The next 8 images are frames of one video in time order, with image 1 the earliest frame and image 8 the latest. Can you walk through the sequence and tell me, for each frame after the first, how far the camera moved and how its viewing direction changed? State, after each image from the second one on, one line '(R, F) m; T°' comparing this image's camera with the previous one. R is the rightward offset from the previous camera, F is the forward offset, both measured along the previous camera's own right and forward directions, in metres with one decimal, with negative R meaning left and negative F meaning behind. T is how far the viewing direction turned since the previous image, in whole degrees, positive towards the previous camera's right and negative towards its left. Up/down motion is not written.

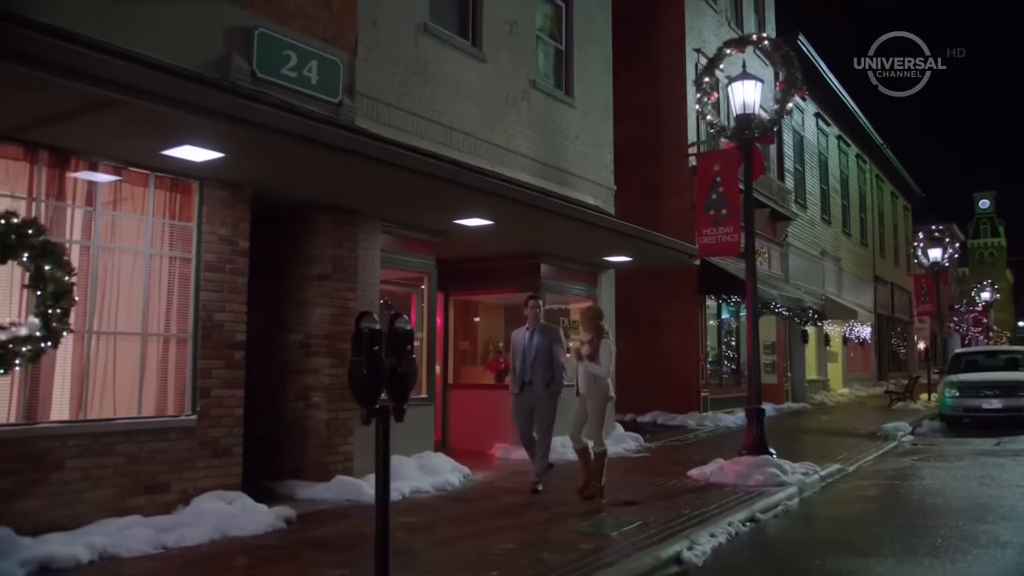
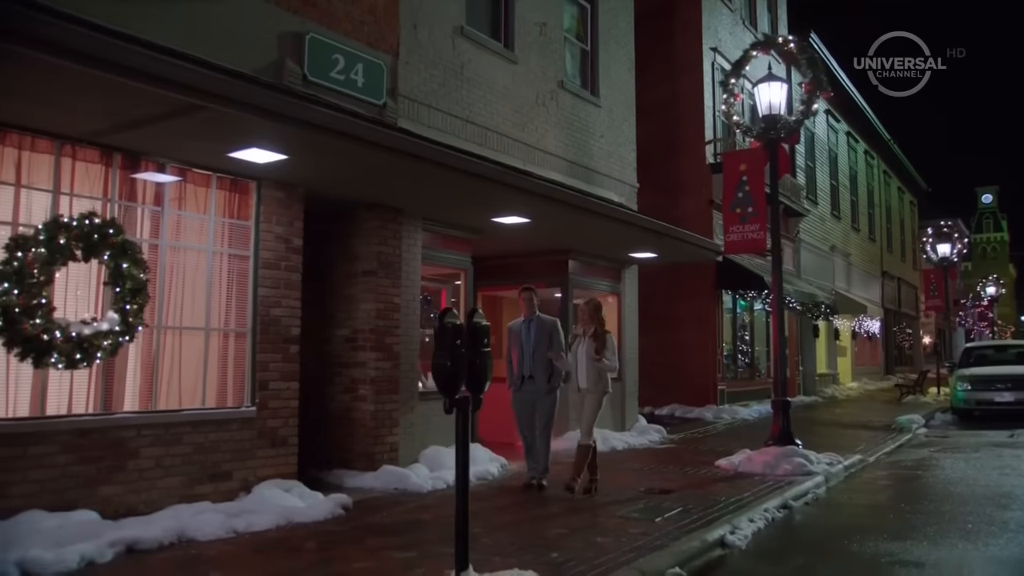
(-0.4, -0.3) m; 0°
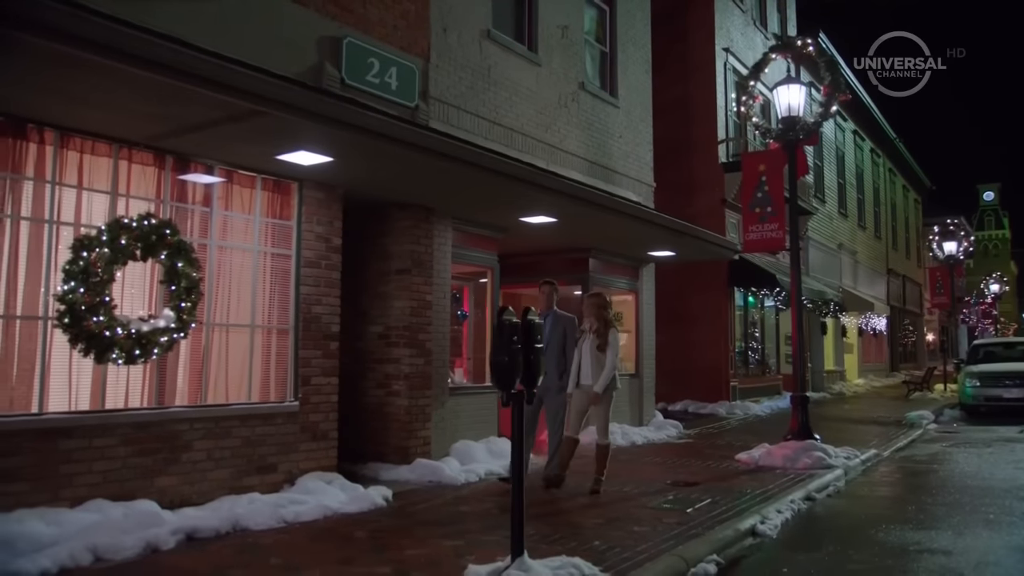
(-0.3, -0.2) m; 0°
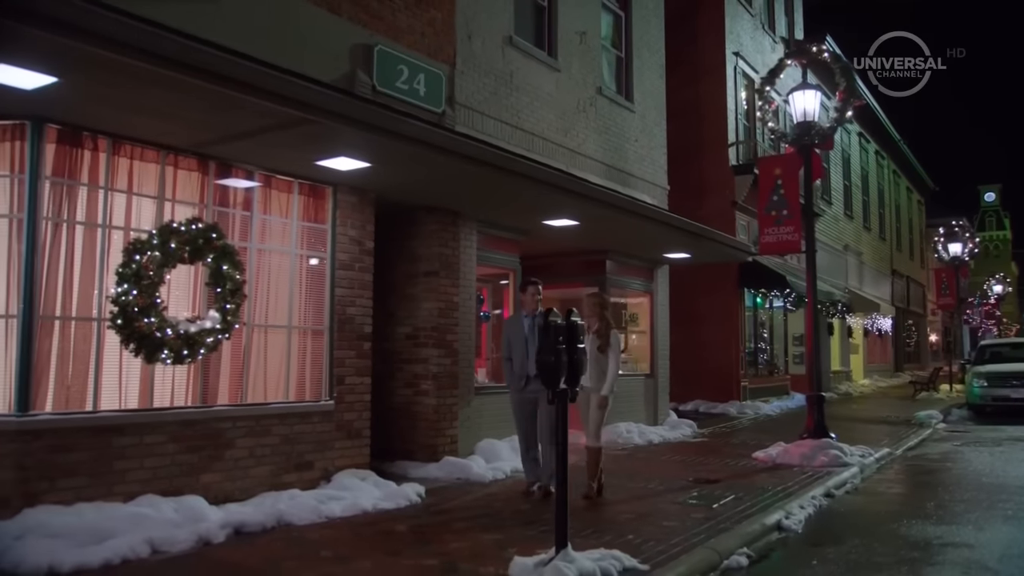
(-0.3, -0.2) m; 0°
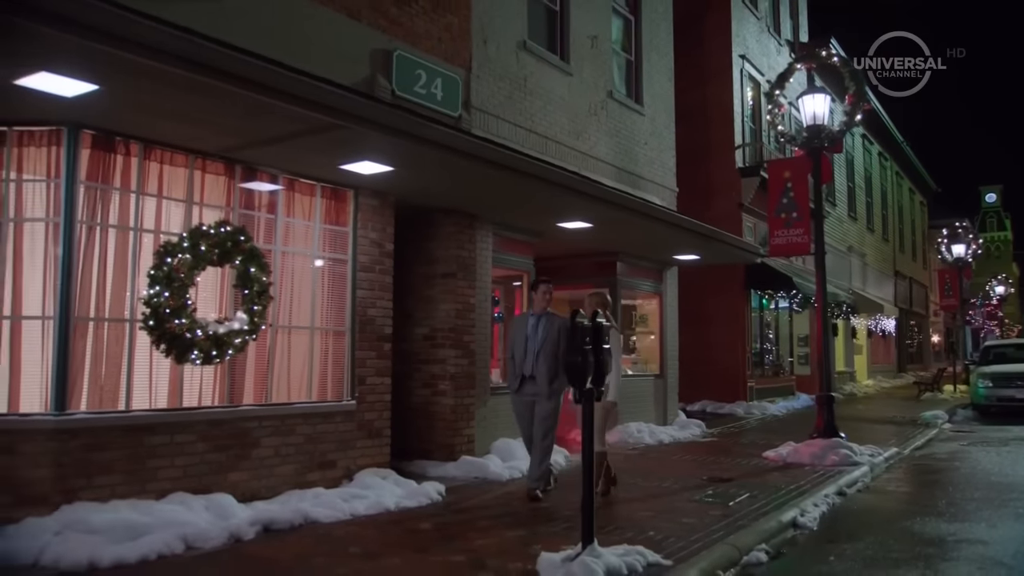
(-0.2, -0.1) m; 0°
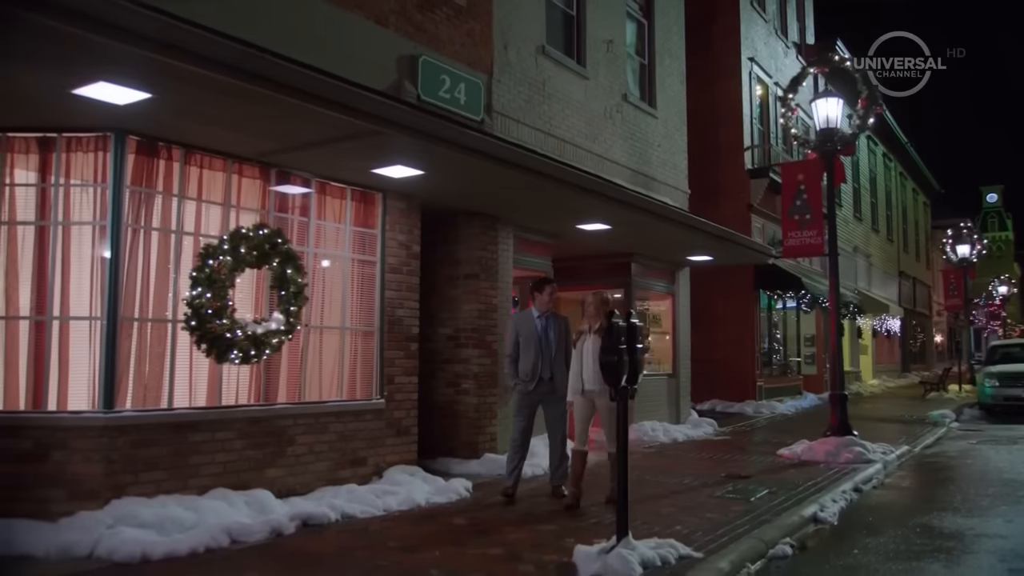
(-0.2, -0.2) m; 0°
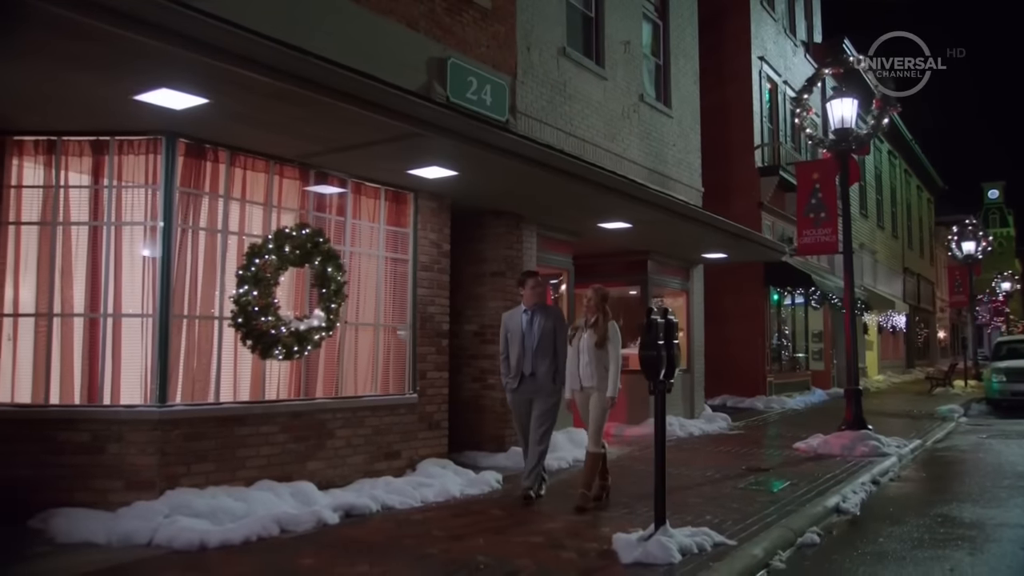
(-0.3, -0.2) m; 0°
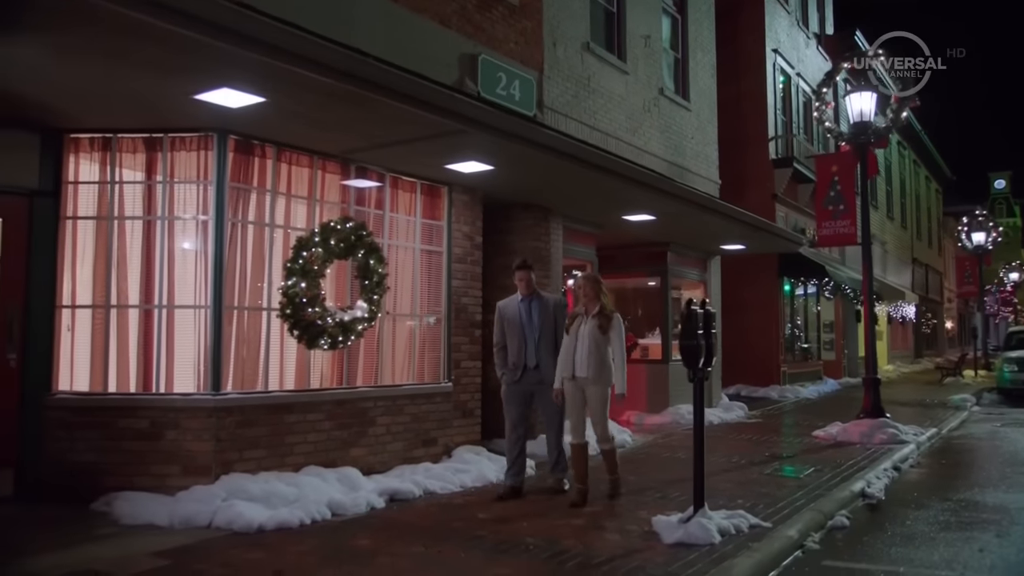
(-0.3, -0.2) m; 0°
